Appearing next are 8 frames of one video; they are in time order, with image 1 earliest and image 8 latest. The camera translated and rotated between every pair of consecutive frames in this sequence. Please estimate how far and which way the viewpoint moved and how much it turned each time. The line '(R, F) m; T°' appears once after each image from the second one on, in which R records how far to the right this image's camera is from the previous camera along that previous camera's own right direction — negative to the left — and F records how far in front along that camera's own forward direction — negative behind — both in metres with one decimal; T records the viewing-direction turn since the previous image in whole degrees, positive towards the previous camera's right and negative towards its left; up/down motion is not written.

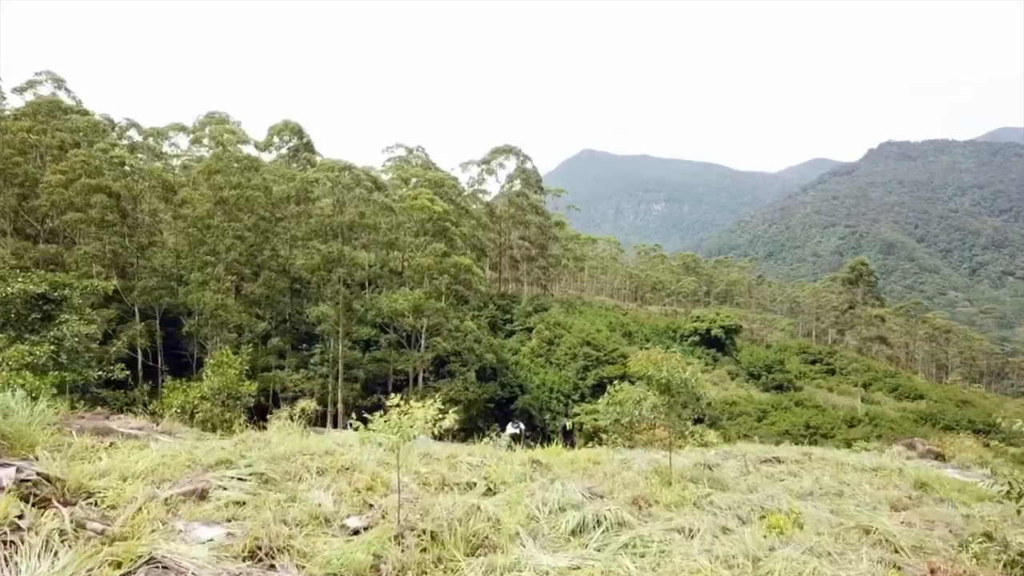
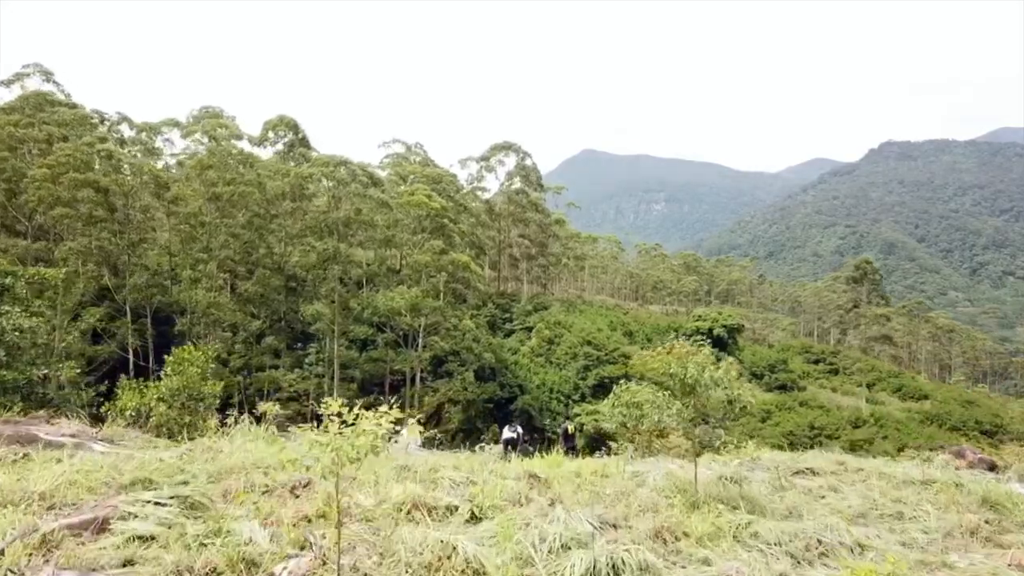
(0.0, +0.4) m; 0°
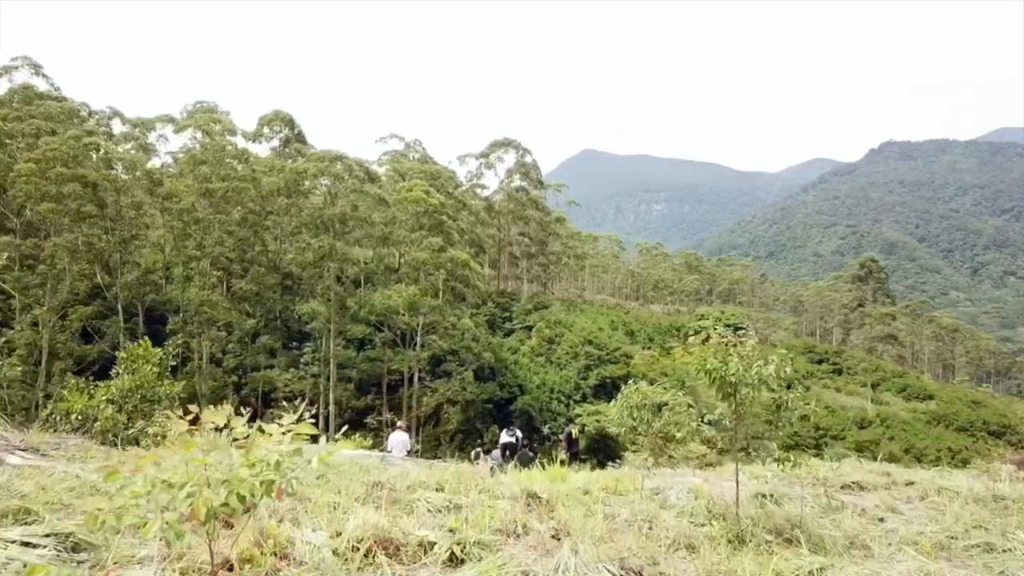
(0.0, +0.4) m; 0°
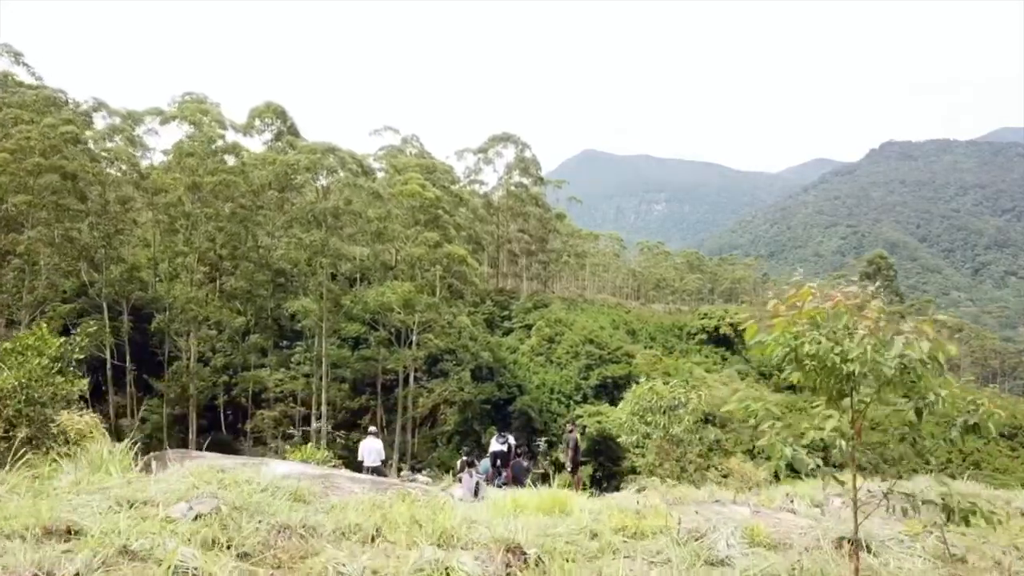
(0.0, +0.6) m; 0°
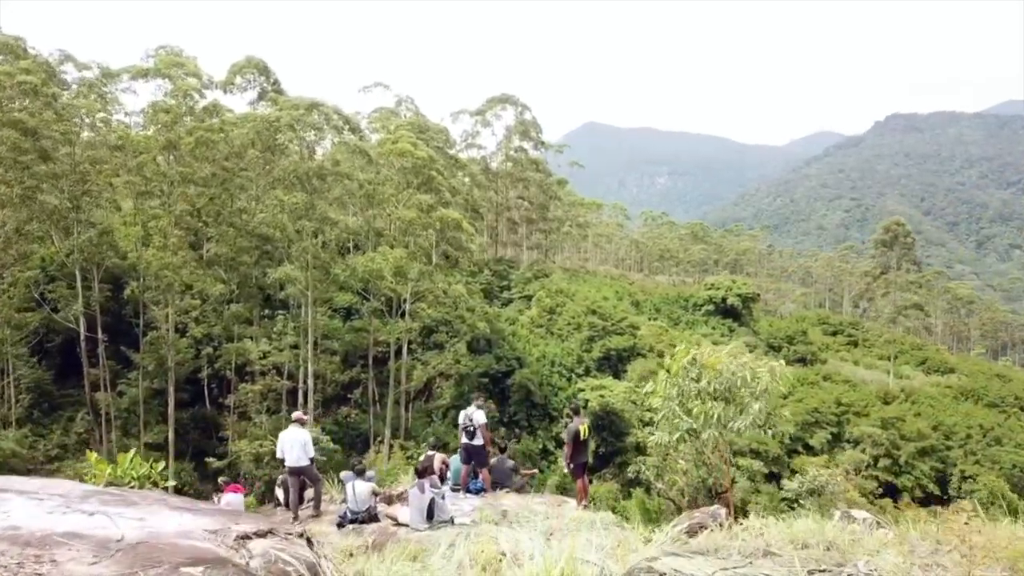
(+0.1, +1.1) m; 0°
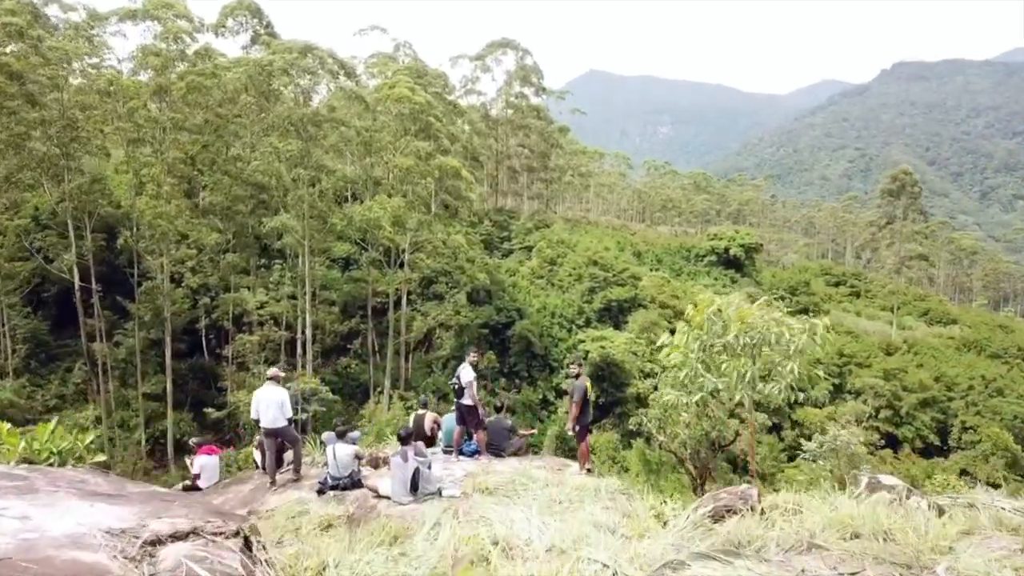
(0.0, +0.2) m; 0°
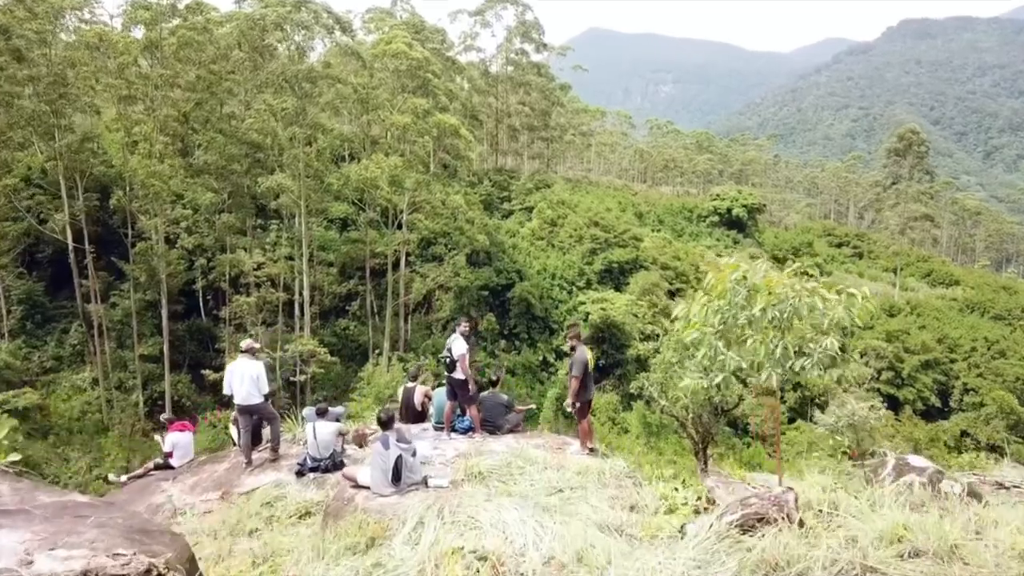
(0.0, +0.2) m; 0°
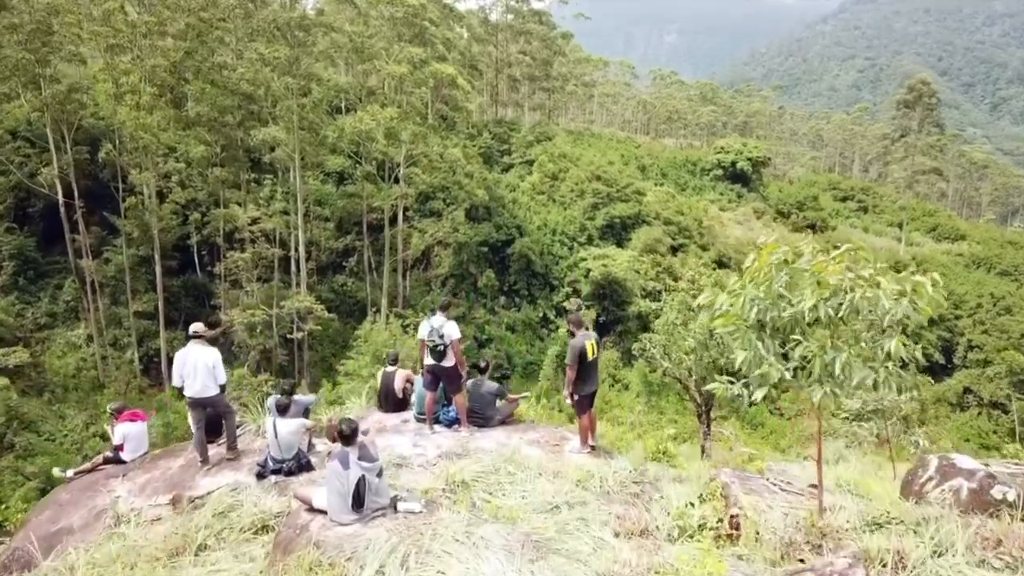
(0.0, +0.3) m; 0°
